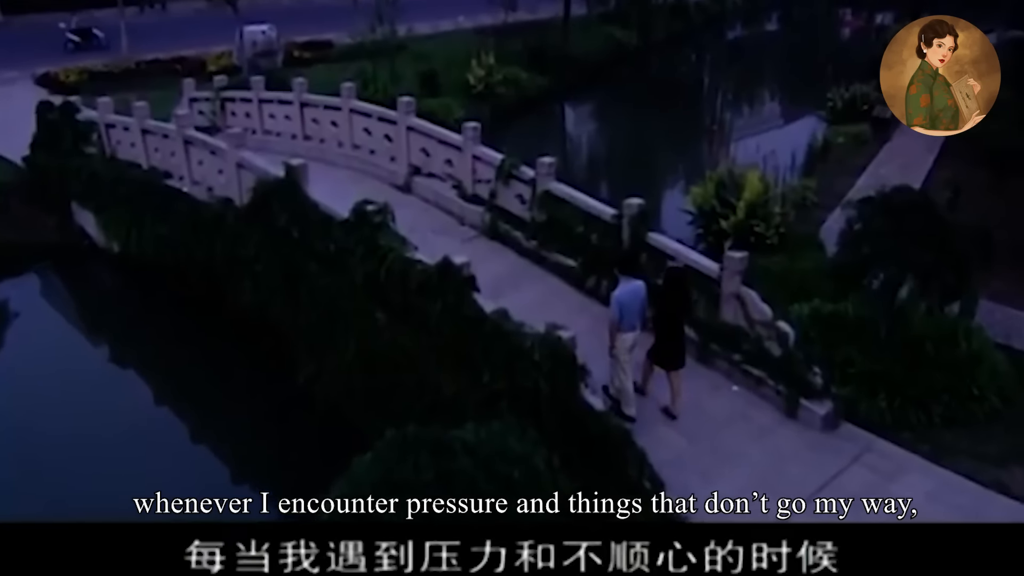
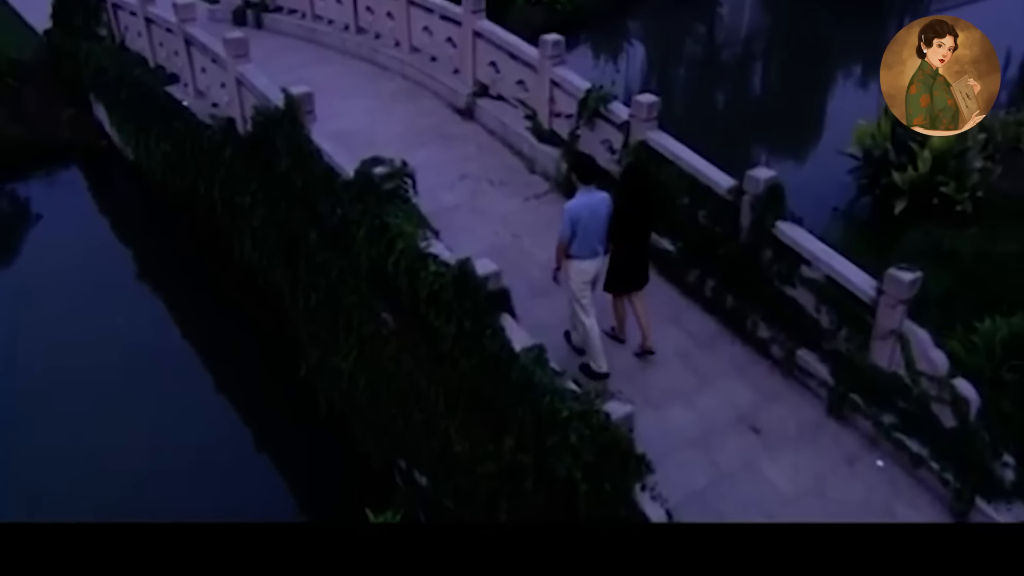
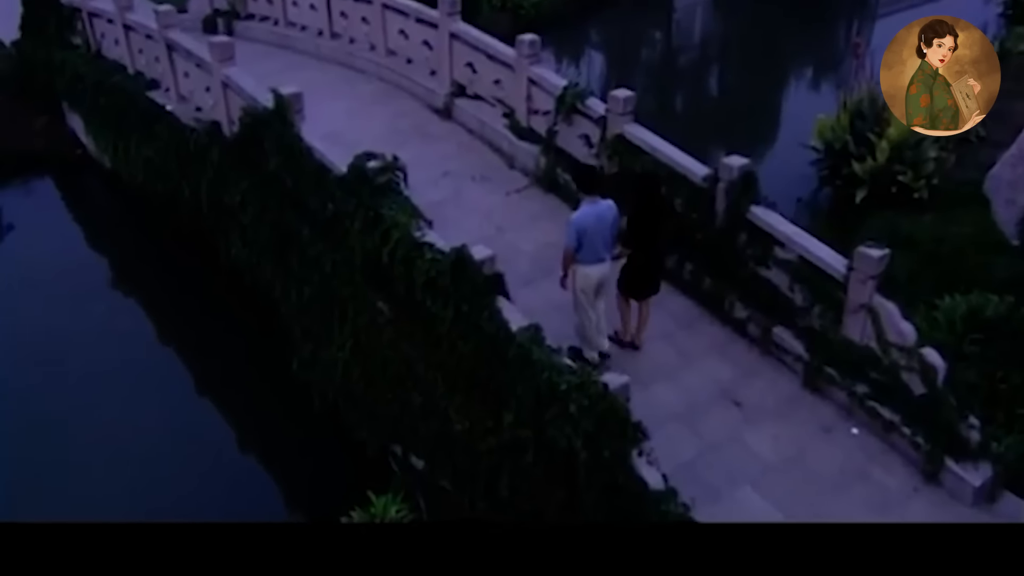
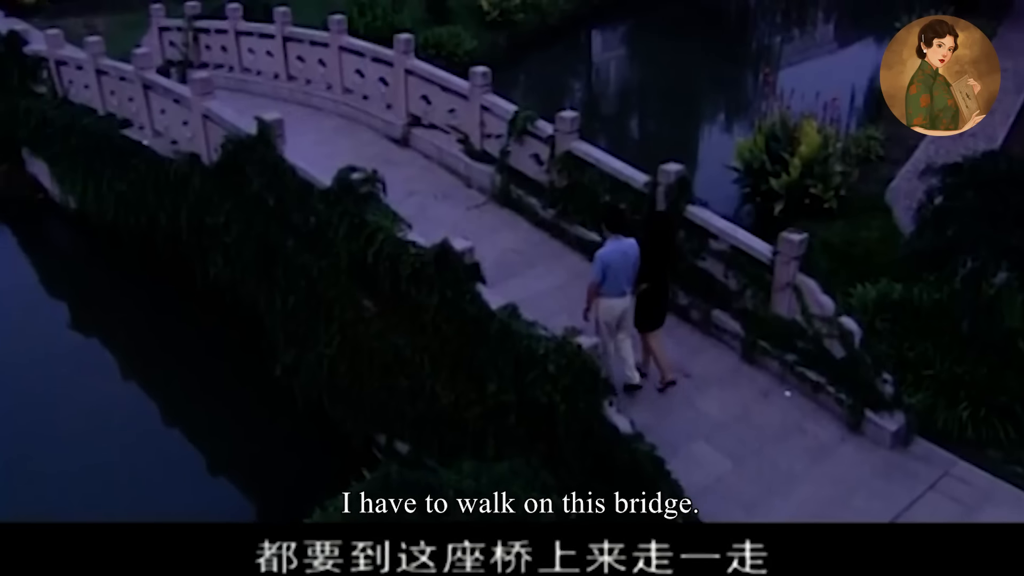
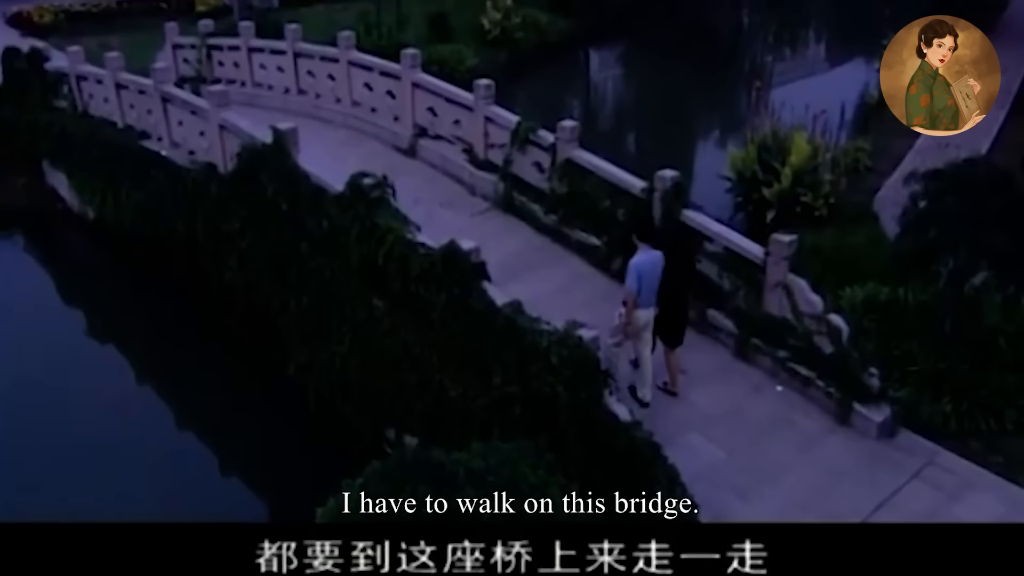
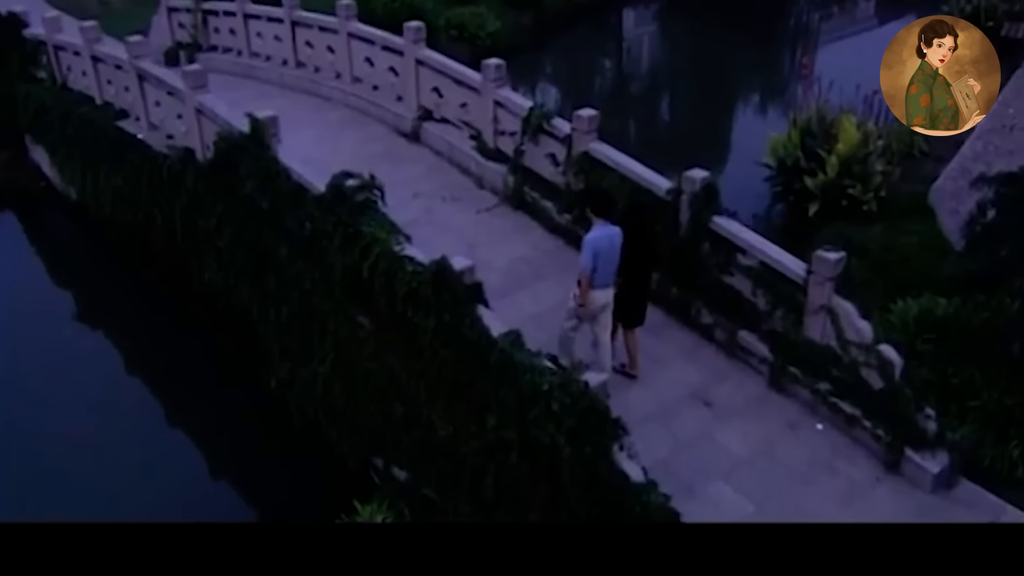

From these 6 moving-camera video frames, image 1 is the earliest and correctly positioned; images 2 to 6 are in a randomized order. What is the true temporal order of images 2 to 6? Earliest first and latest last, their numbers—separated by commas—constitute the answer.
5, 4, 6, 3, 2
